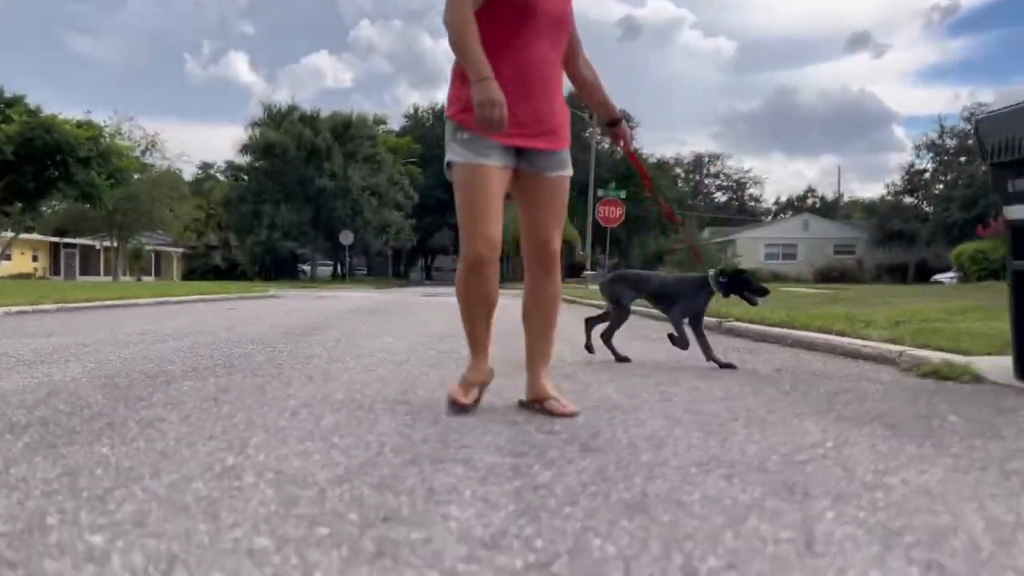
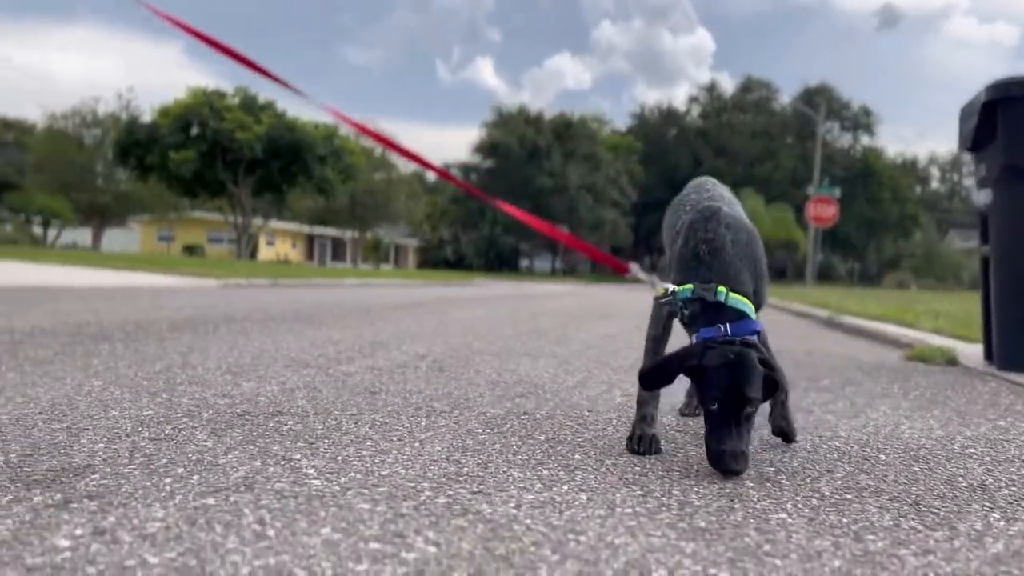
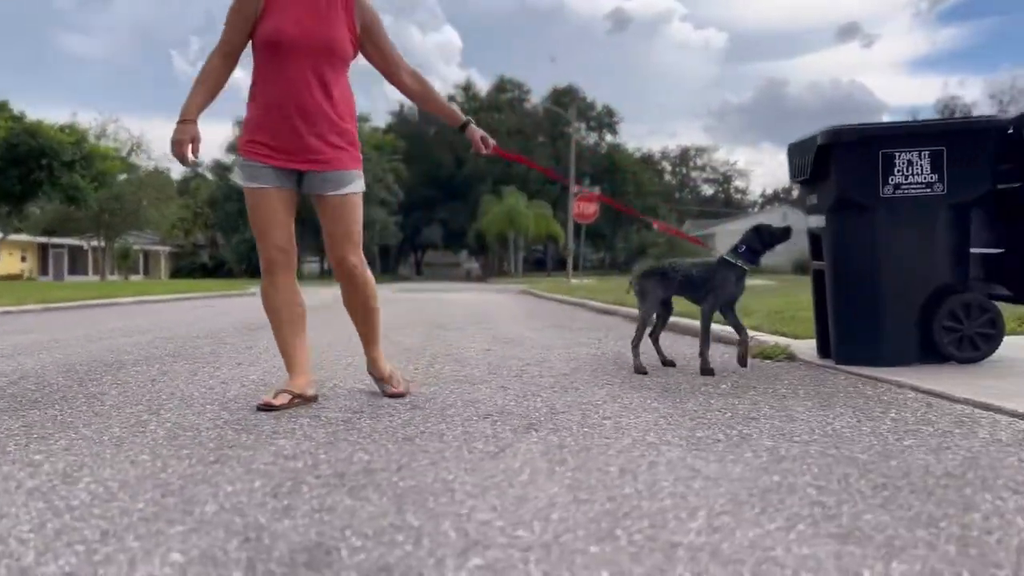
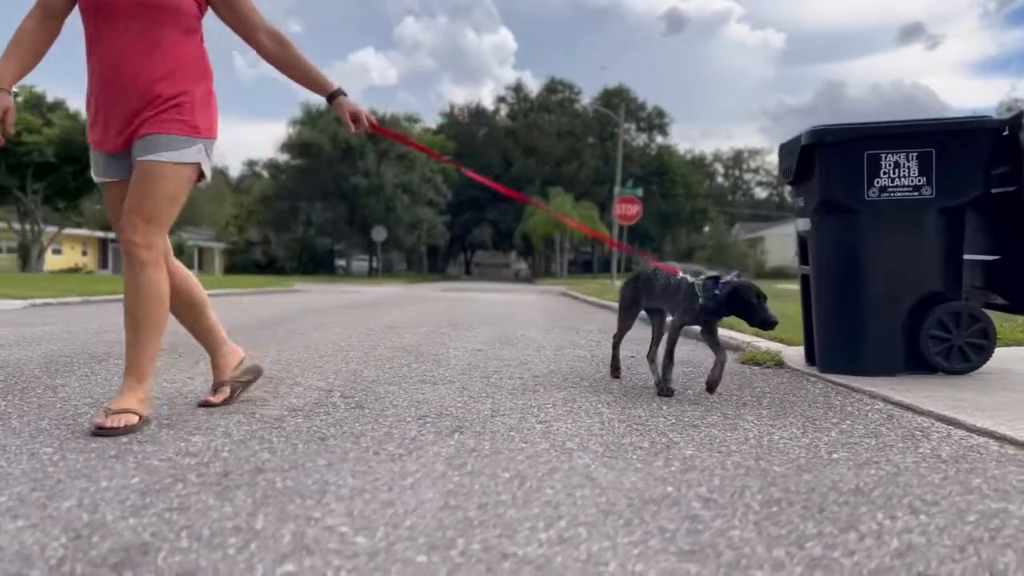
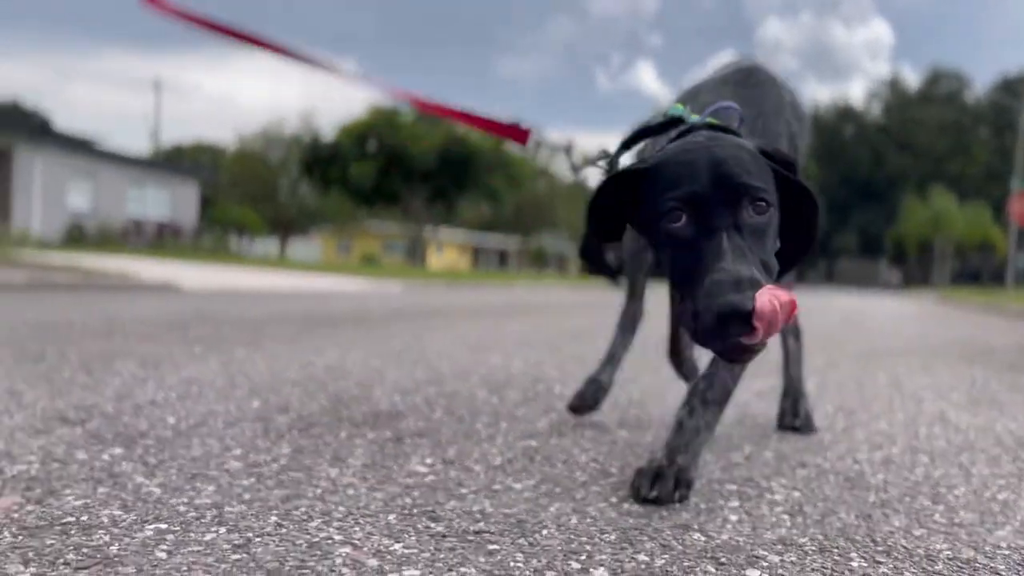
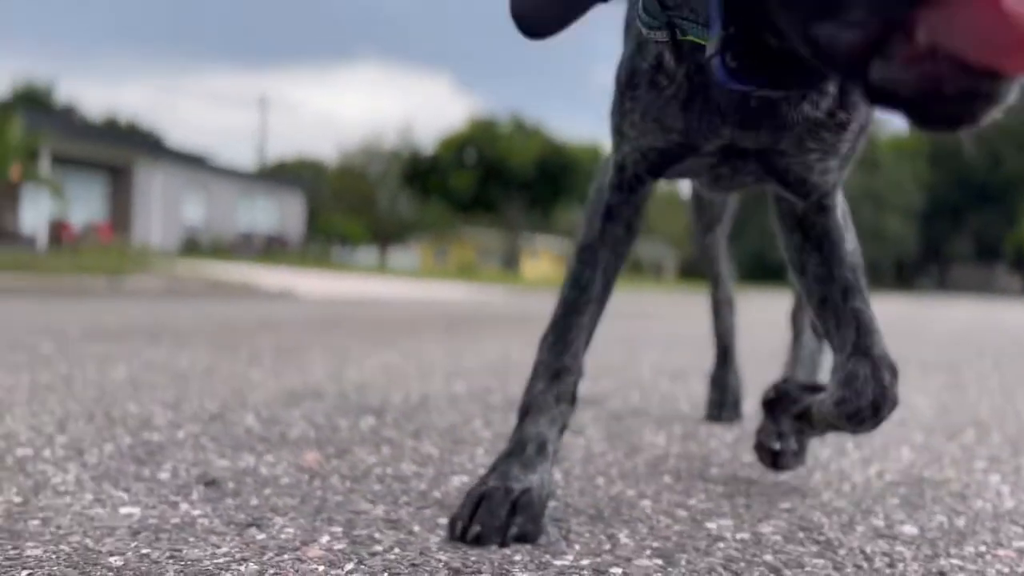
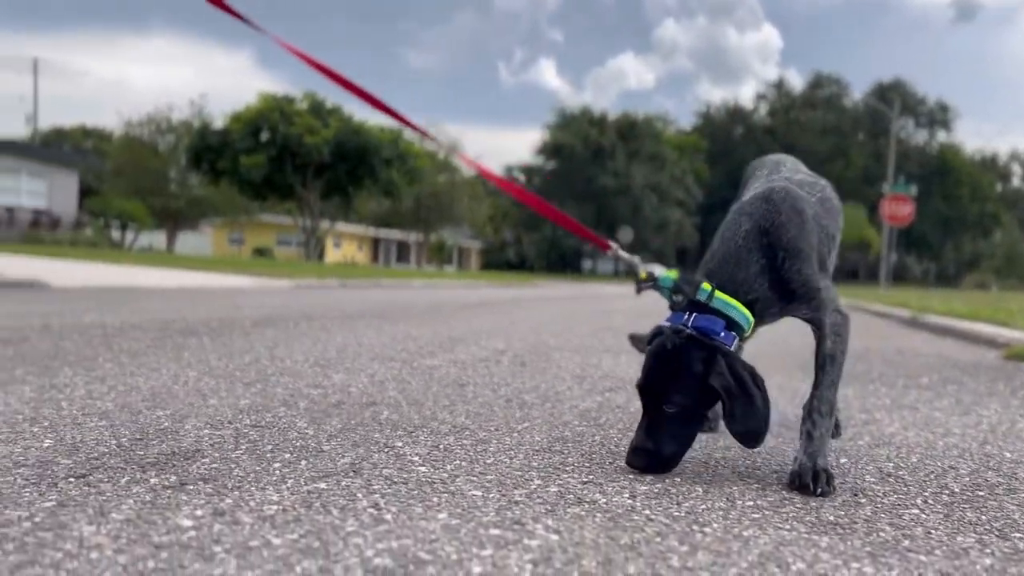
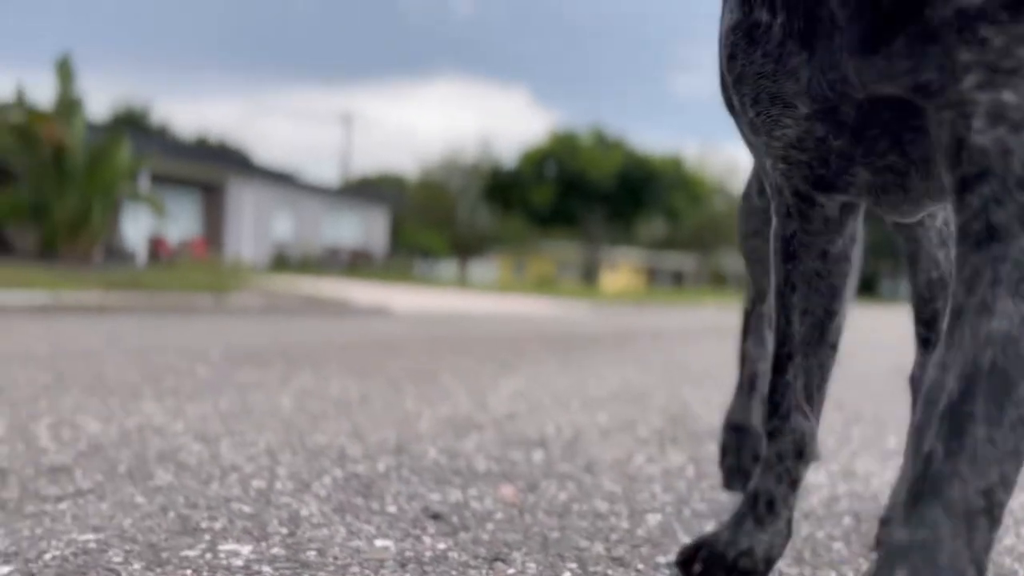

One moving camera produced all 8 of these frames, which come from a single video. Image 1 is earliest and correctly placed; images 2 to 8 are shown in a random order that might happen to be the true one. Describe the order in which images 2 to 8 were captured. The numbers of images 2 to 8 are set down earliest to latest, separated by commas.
3, 4, 2, 7, 5, 6, 8
